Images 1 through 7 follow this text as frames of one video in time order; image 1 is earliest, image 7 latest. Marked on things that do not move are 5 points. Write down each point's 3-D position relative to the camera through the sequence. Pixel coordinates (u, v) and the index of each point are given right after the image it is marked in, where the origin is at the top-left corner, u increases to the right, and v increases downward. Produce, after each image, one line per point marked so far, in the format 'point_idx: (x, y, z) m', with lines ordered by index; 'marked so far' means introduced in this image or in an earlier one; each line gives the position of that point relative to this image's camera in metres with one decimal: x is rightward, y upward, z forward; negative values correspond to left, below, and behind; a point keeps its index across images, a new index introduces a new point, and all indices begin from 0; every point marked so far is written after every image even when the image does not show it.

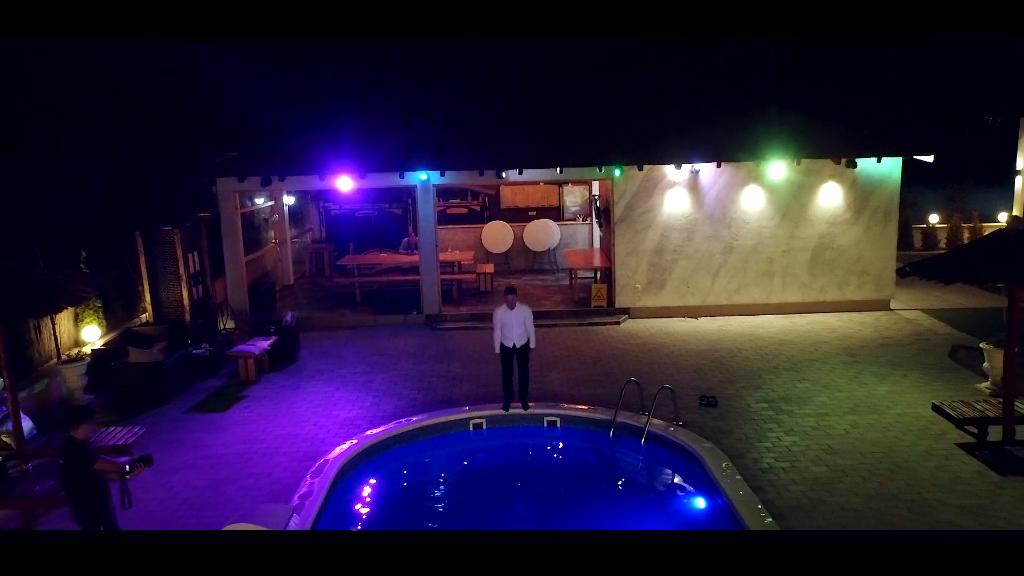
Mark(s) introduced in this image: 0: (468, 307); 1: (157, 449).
0: (-0.8, -0.3, +14.2) m
1: (-3.9, -1.8, +8.7) m
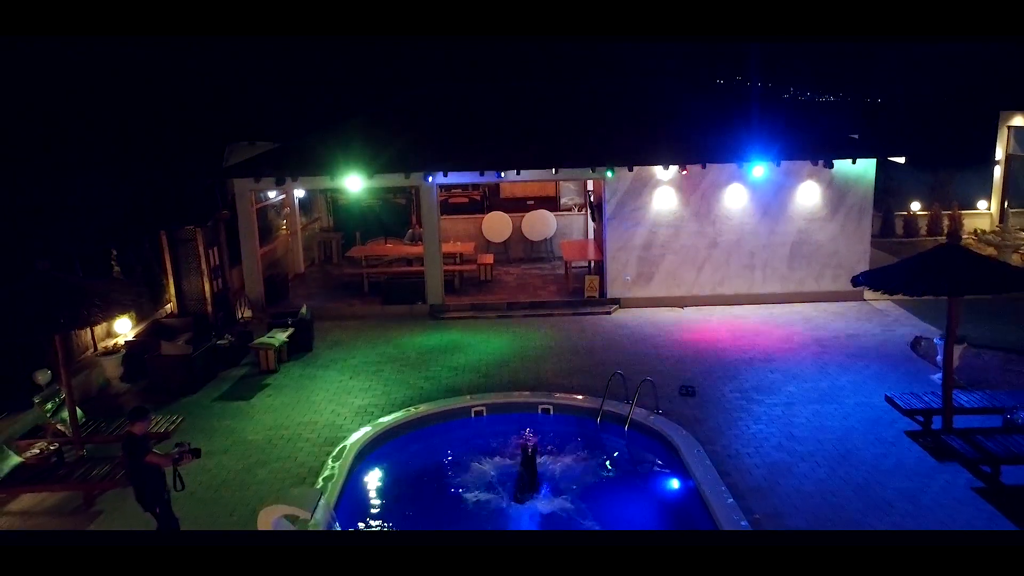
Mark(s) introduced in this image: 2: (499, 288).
0: (-0.8, -0.2, +15.1) m
1: (-3.9, -1.8, +9.8) m
2: (-0.2, 0.0, +15.7) m
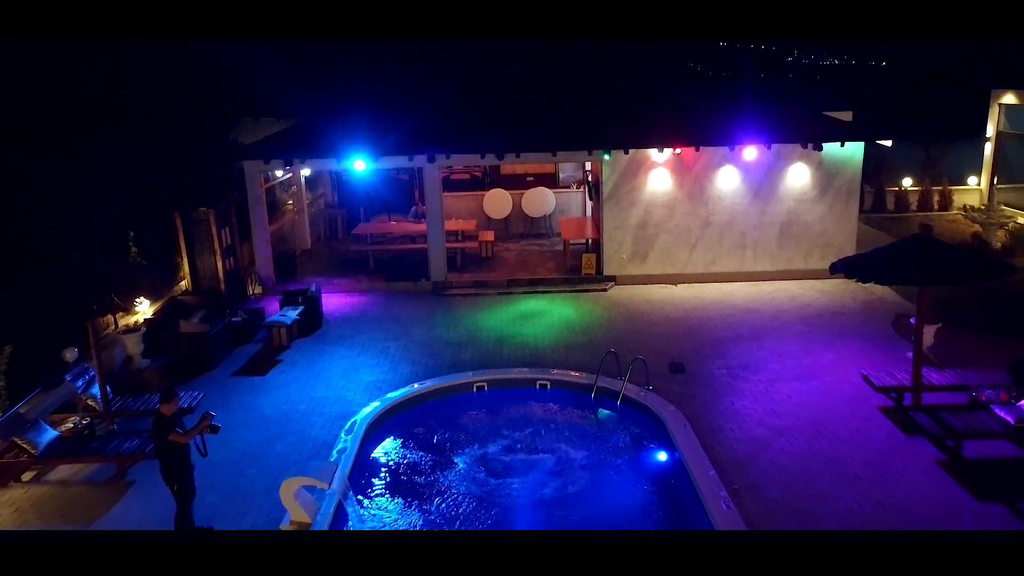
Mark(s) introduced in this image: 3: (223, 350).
0: (-0.8, +0.3, +15.7) m
1: (-3.9, -1.6, +10.4) m
2: (-0.2, +0.5, +16.3) m
3: (-4.5, -1.0, +12.3) m
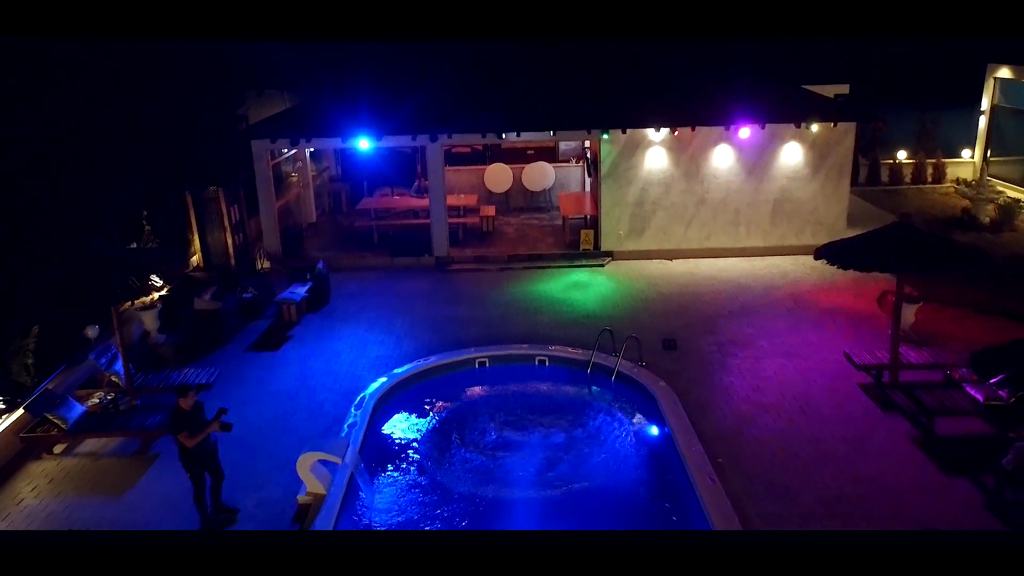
0: (-0.8, +0.8, +16.2) m
1: (-3.9, -1.3, +11.0) m
2: (-0.2, +1.0, +16.8) m
3: (-4.5, -0.6, +12.8) m
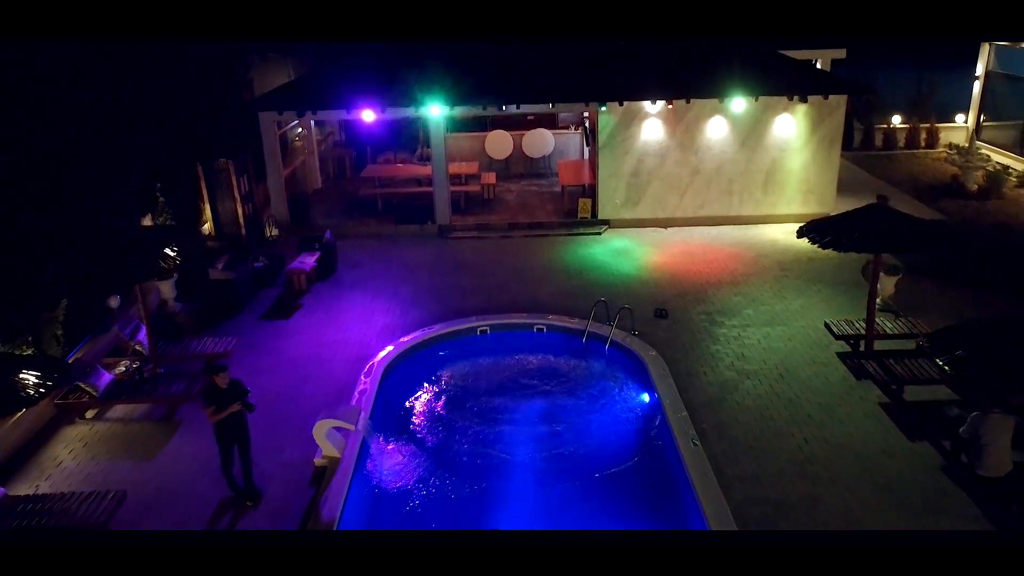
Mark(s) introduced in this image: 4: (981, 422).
0: (-0.8, +1.5, +16.7) m
1: (-3.9, -0.9, +11.7) m
2: (-0.2, +1.8, +17.3) m
3: (-4.5, -0.1, +13.5) m
4: (+4.8, -1.4, +8.1) m
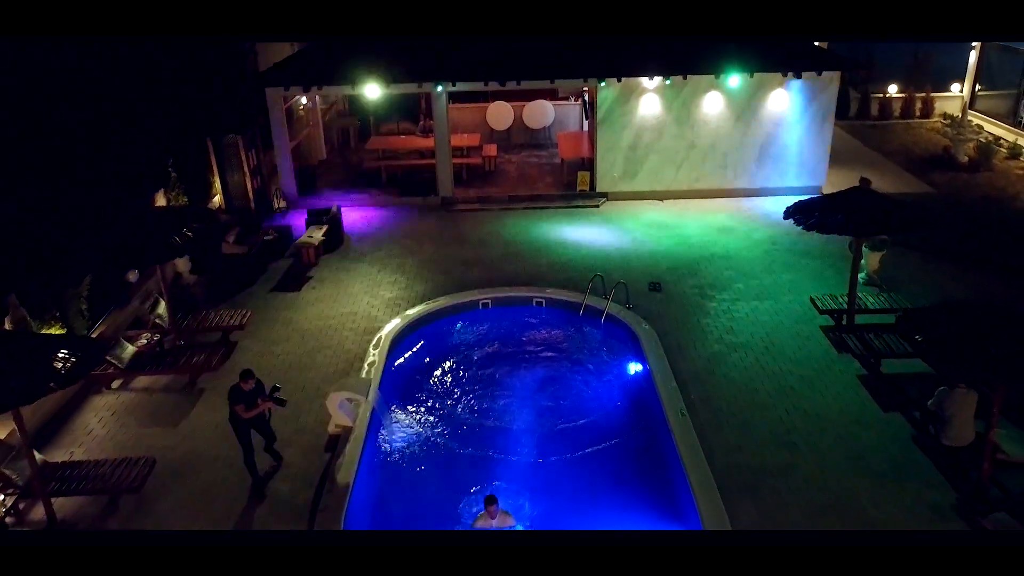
0: (-0.8, +2.2, +17.2) m
1: (-3.9, -0.6, +12.3) m
2: (-0.2, +2.4, +17.7) m
3: (-4.5, +0.4, +14.0) m
4: (+4.8, -1.2, +8.8) m
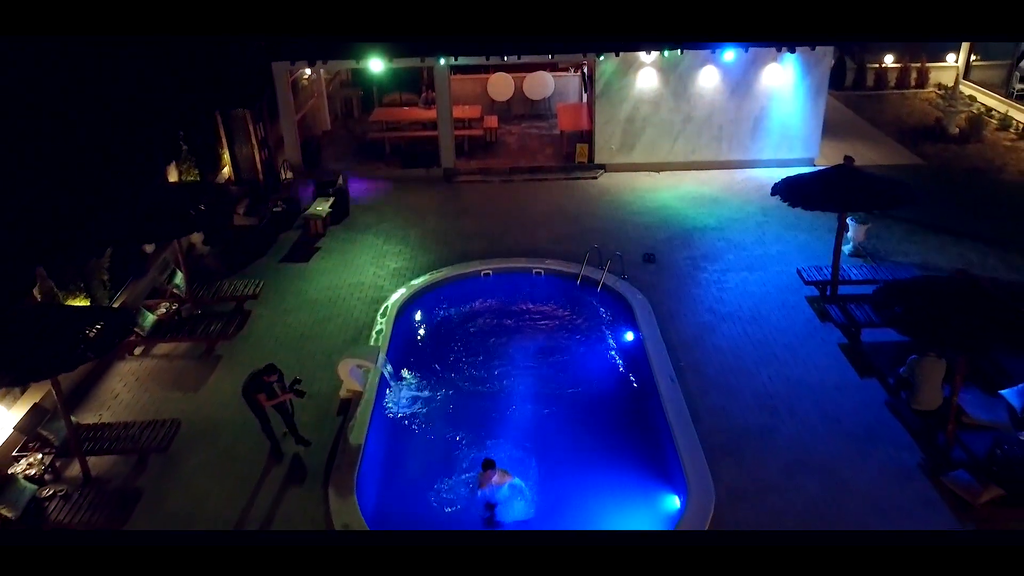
0: (-0.8, +2.8, +17.7) m
1: (-3.9, -0.1, +12.9) m
2: (-0.2, +3.2, +18.2) m
3: (-4.5, +0.9, +14.6) m
4: (+4.8, -0.9, +9.4) m
